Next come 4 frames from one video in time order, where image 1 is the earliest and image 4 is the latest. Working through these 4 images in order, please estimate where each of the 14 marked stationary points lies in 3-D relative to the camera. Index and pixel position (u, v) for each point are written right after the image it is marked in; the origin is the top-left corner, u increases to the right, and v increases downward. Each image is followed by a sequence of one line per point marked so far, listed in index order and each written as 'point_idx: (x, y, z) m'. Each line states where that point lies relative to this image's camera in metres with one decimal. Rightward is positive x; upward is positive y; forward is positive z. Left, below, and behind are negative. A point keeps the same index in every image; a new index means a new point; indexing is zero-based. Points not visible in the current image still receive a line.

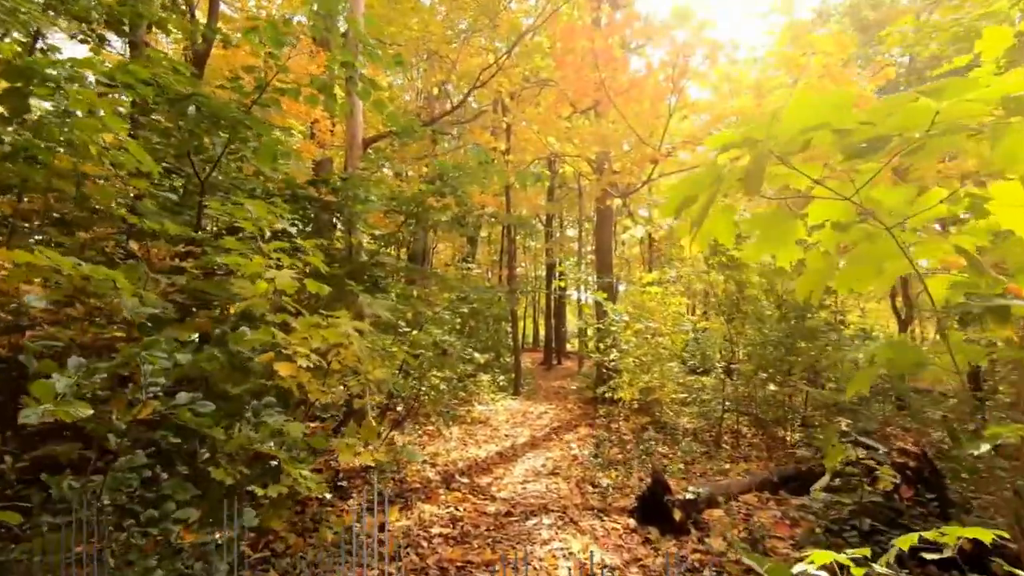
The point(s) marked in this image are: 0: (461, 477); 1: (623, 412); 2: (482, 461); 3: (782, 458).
0: (-0.4, -1.7, +5.1) m
1: (+1.8, -2.0, +9.3) m
2: (-0.3, -1.8, +5.9) m
3: (+3.0, -1.9, +6.5) m
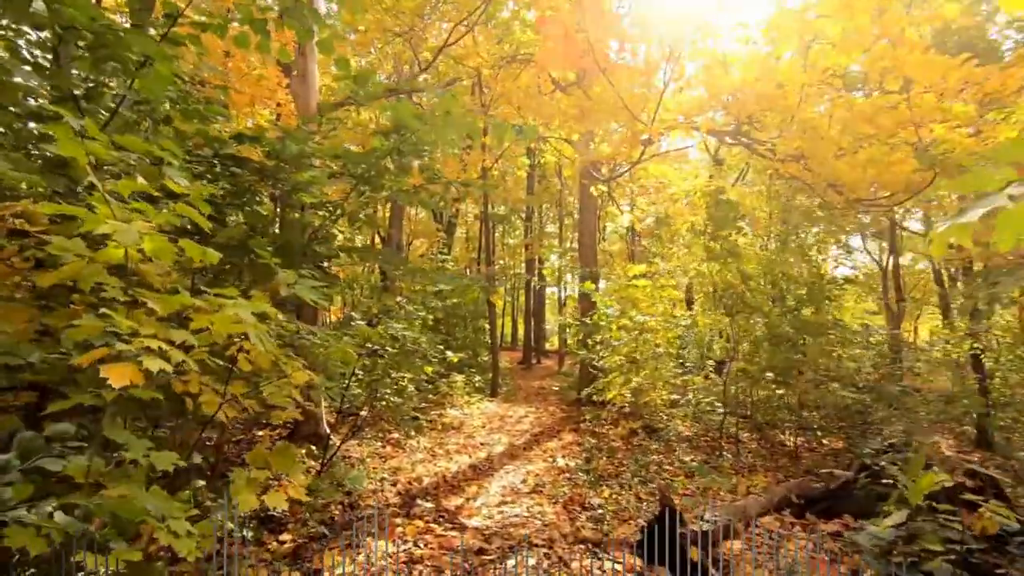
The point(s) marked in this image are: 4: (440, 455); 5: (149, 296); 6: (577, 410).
0: (-0.6, -1.6, +4.3) m
1: (+1.4, -1.9, +8.5) m
2: (-0.5, -1.7, +5.1) m
3: (+2.8, -1.8, +5.8) m
4: (-0.7, -1.7, +6.0) m
5: (-1.1, 0.0, +1.8) m
6: (+1.1, -2.0, +9.6) m
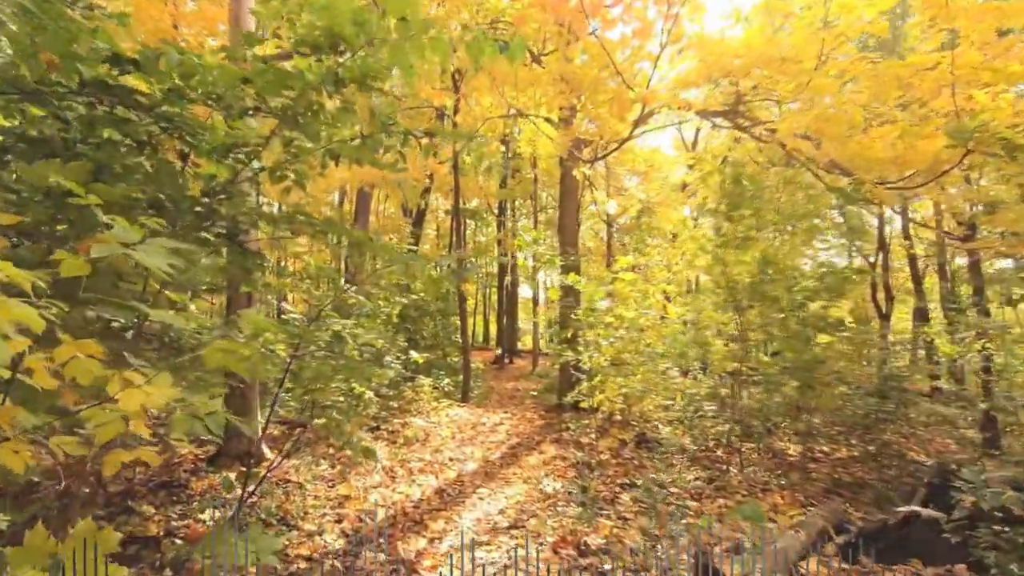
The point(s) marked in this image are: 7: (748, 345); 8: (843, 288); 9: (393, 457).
0: (-0.8, -1.5, +3.4) m
1: (+1.1, -1.8, +7.7) m
2: (-0.7, -1.6, +4.2) m
3: (+2.6, -1.7, +5.0) m
4: (-0.9, -1.6, +5.0) m
5: (-1.1, +0.1, +0.9) m
6: (+0.7, -1.9, +8.8) m
7: (+2.8, -0.6, +6.8) m
8: (+3.6, 0.0, +6.2) m
9: (-1.1, -1.6, +5.6) m
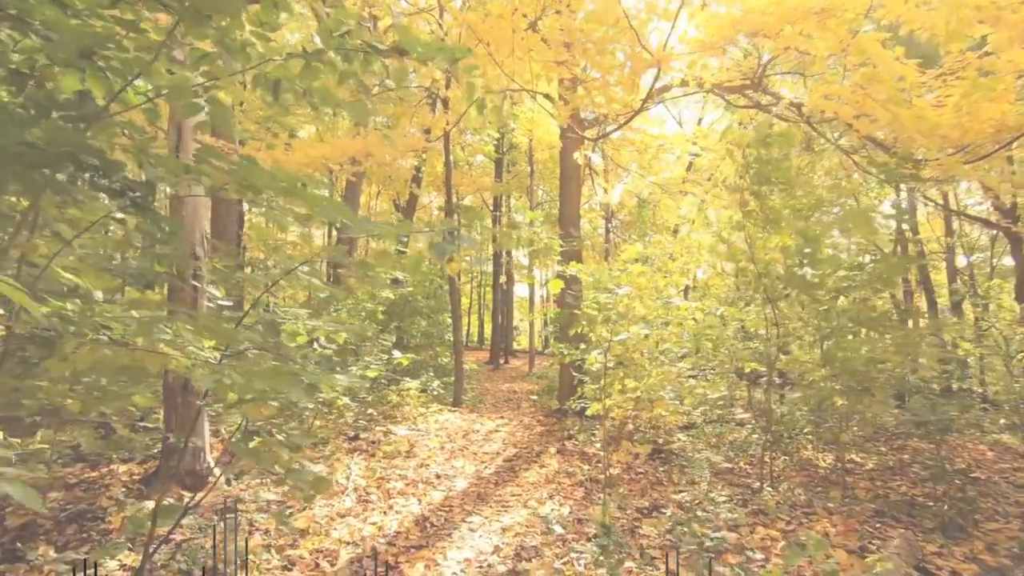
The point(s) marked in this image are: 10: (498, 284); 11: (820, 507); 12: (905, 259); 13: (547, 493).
0: (-0.8, -1.4, +2.6) m
1: (+1.0, -1.7, +6.9) m
2: (-0.7, -1.5, +3.4) m
3: (+2.5, -1.7, +4.2) m
4: (-1.0, -1.5, +4.2) m
5: (-1.1, +0.2, +0.1) m
6: (+0.6, -1.8, +8.0) m
7: (+2.8, -0.6, +6.0) m
8: (+3.5, +0.1, +5.5) m
9: (-1.2, -1.5, +4.8) m
10: (-0.4, +0.1, +15.8) m
11: (+2.3, -1.6, +4.4) m
12: (+3.7, +0.3, +5.6) m
13: (+0.3, -1.6, +4.6) m
